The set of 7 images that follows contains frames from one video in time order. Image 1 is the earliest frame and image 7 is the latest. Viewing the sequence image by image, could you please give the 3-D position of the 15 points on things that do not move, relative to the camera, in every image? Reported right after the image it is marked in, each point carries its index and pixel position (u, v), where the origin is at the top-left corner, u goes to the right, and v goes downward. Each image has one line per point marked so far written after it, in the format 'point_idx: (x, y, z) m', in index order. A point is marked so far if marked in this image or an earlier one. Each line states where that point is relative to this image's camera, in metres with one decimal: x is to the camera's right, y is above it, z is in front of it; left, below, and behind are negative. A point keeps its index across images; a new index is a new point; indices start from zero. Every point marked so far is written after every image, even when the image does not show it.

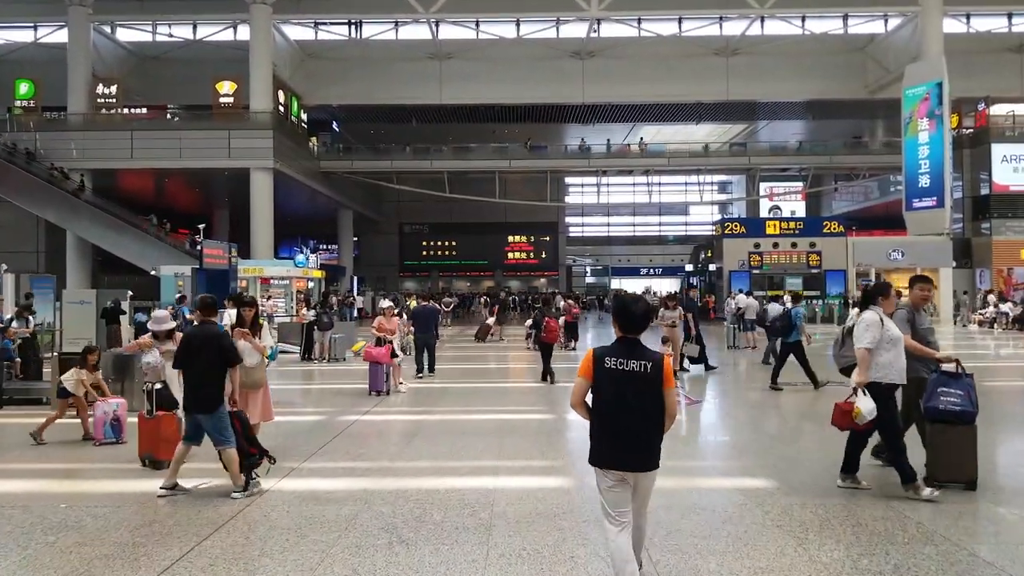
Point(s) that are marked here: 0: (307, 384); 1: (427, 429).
0: (-3.6, -1.7, +11.6) m
1: (-0.9, -1.4, +6.8) m
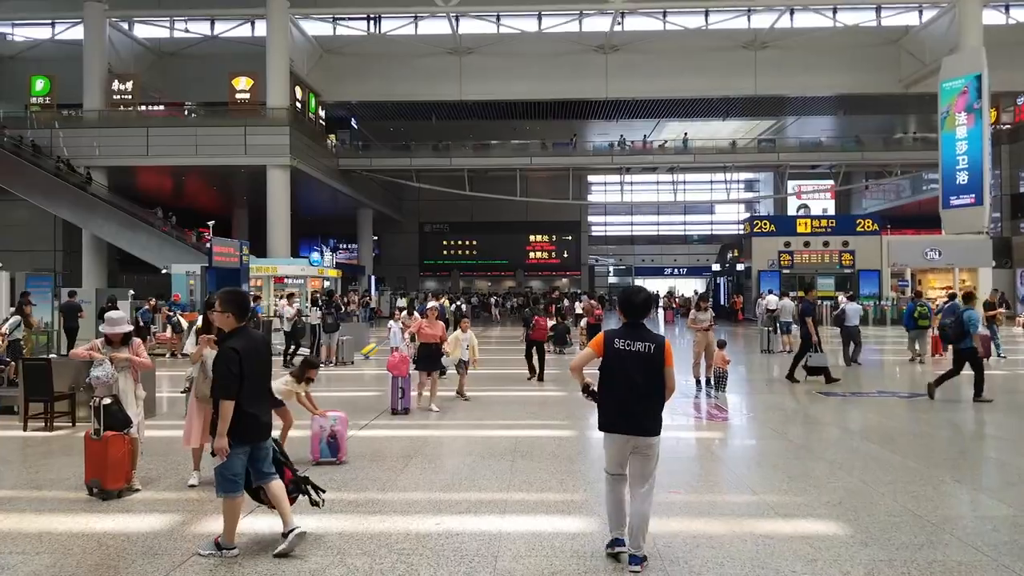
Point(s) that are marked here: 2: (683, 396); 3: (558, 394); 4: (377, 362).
0: (-3.3, -1.7, +10.8) m
1: (-0.7, -1.4, +5.9) m
2: (+2.5, -1.6, +9.6) m
3: (+0.7, -1.6, +10.1) m
4: (-3.1, -1.7, +14.7) m
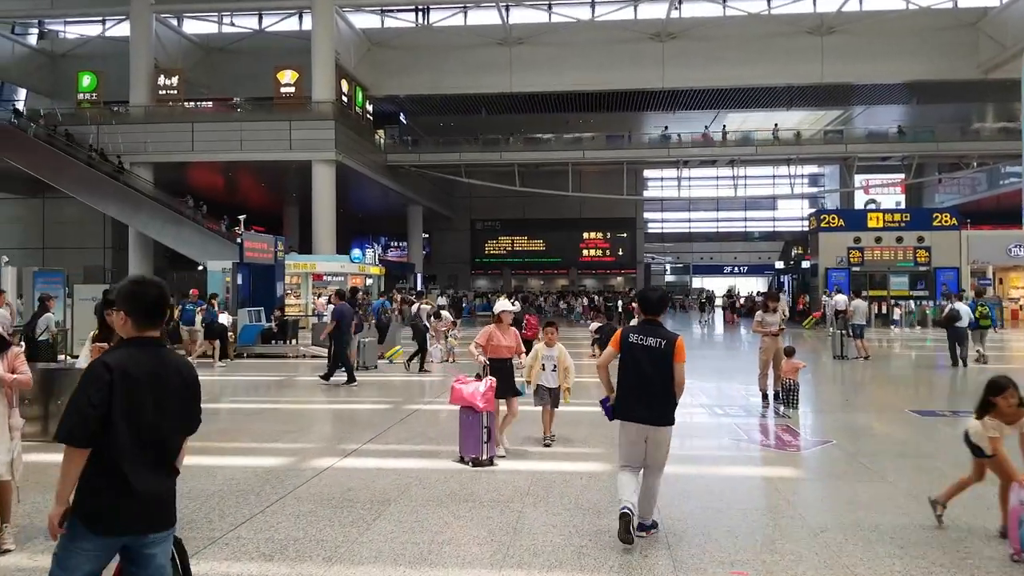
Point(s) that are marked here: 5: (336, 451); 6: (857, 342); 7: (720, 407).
0: (-2.8, -1.6, +9.7) m
1: (-0.6, -1.4, +4.6) m
2: (+2.9, -1.6, +8.0) m
3: (+1.1, -1.5, +8.7) m
4: (-2.3, -1.6, +13.6) m
5: (-1.5, -1.4, +5.5) m
6: (+9.0, -1.4, +17.7) m
7: (+2.7, -1.6, +8.6) m
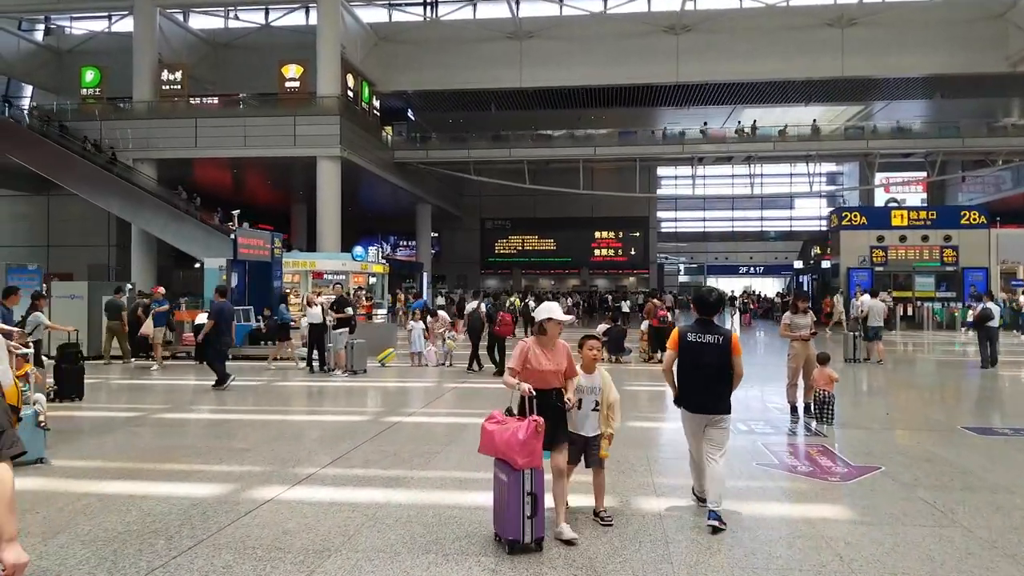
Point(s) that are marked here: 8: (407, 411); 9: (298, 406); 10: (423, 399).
0: (-2.8, -1.6, +8.9) m
1: (-0.8, -1.3, +3.7) m
2: (+2.8, -1.5, +7.1) m
3: (+1.1, -1.5, +7.7) m
4: (-2.2, -1.6, +12.7) m
5: (-1.6, -1.3, +4.6) m
6: (+9.2, -1.4, +16.6) m
7: (+2.7, -1.6, +7.6) m
8: (-1.3, -1.5, +8.2) m
9: (-2.9, -1.6, +8.9) m
10: (-1.3, -1.6, +9.5) m
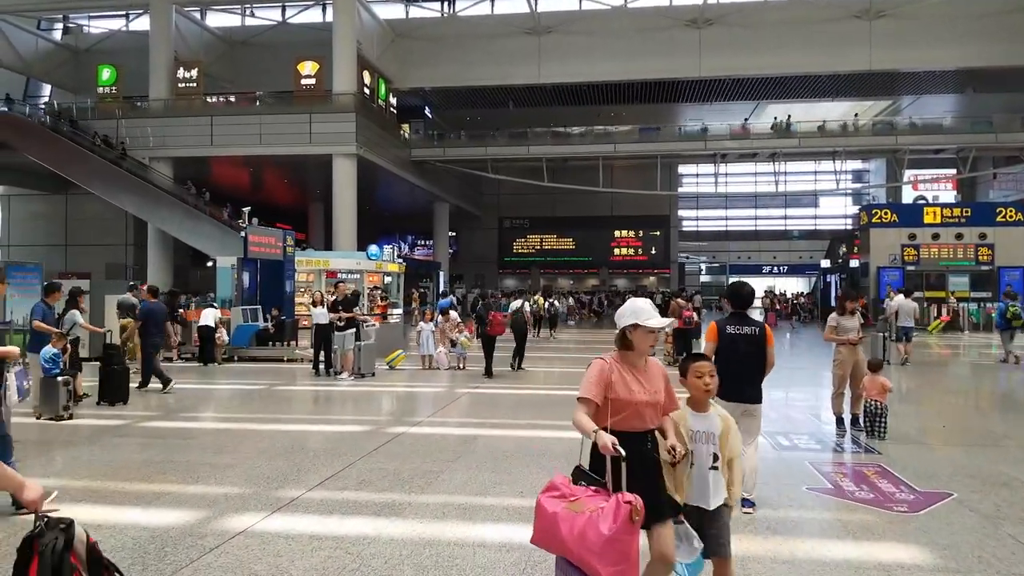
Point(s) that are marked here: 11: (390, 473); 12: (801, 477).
0: (-2.6, -1.6, +8.3) m
1: (-0.7, -1.3, +3.2) m
2: (+3.0, -1.5, +6.4) m
3: (+1.3, -1.5, +7.1) m
4: (-1.9, -1.6, +12.2) m
5: (-1.5, -1.3, +4.0) m
6: (+9.6, -1.4, +15.7) m
7: (+2.9, -1.5, +7.0) m
8: (-1.1, -1.5, +7.6) m
9: (-2.7, -1.6, +8.4) m
10: (-1.1, -1.6, +8.9) m
11: (-0.9, -1.3, +4.7) m
12: (+2.3, -1.5, +5.3) m
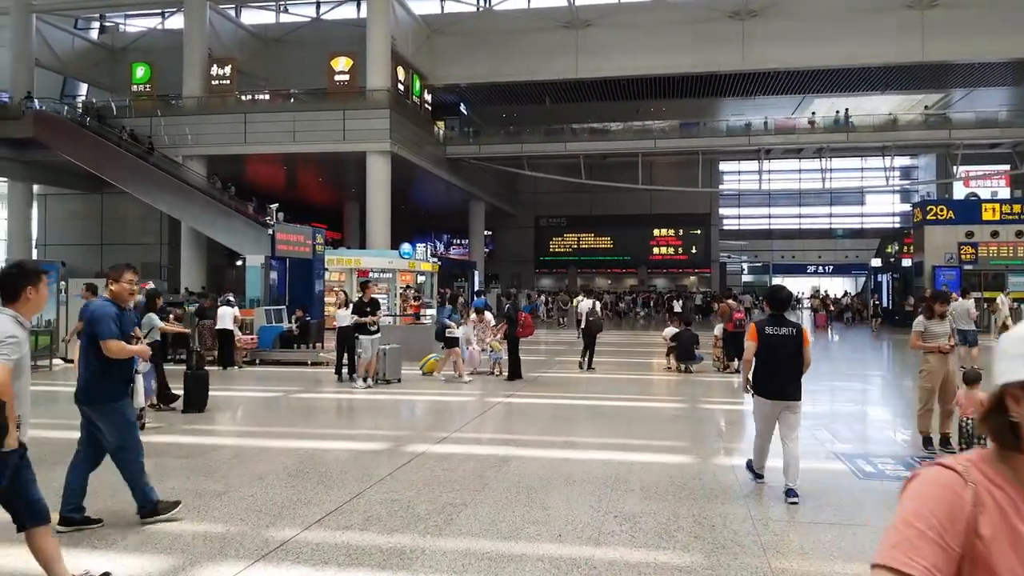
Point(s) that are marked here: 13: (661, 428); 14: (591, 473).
0: (-2.2, -1.6, +7.7) m
1: (-0.6, -1.3, +2.4) m
2: (+3.3, -1.5, +5.4) m
3: (+1.6, -1.5, +6.2) m
4: (-1.3, -1.6, +11.5) m
5: (-1.3, -1.3, +3.3) m
6: (+10.4, -1.4, +14.4) m
7: (+3.2, -1.6, +6.0) m
8: (-0.7, -1.5, +6.9) m
9: (-2.3, -1.6, +7.8) m
10: (-0.6, -1.6, +8.2) m
11: (-0.7, -1.3, +4.0) m
12: (+2.6, -1.5, +4.4) m
13: (+1.6, -1.5, +7.2) m
14: (+0.6, -1.5, +5.2) m
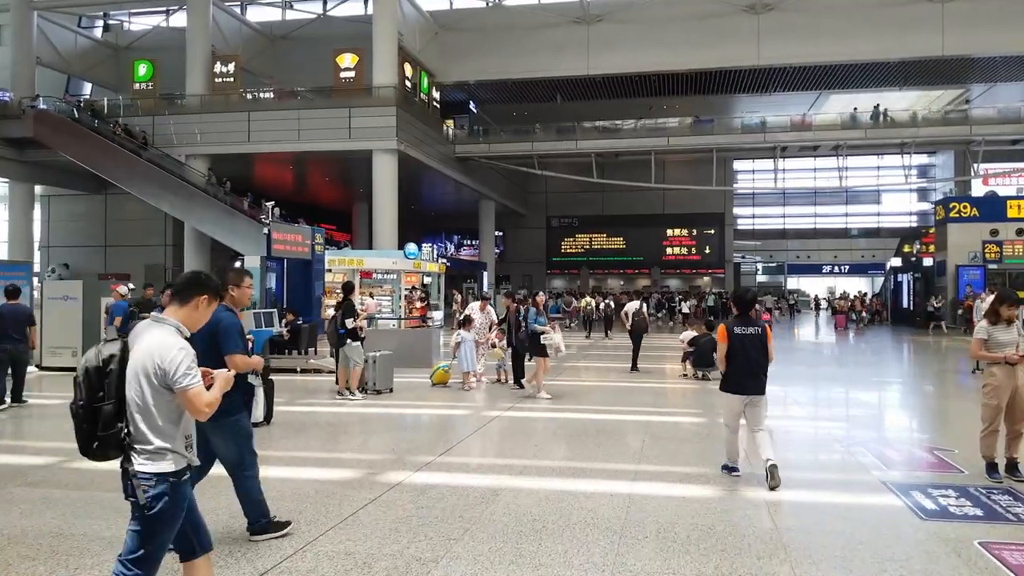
0: (-2.2, -1.6, +6.9) m
1: (-0.7, -1.3, +1.6) m
2: (+3.2, -1.5, +4.6) m
3: (+1.6, -1.5, +5.4) m
4: (-1.2, -1.6, +10.7) m
5: (-1.4, -1.3, +2.6) m
6: (+10.5, -1.4, +13.4) m
7: (+3.1, -1.6, +5.2) m
8: (-0.8, -1.5, +6.1) m
9: (-2.3, -1.6, +7.0) m
10: (-0.6, -1.6, +7.4) m
11: (-0.7, -1.3, +3.2) m
12: (+2.5, -1.5, +3.6) m
13: (+1.6, -1.6, +6.3) m
14: (+0.6, -1.5, +4.3) m
